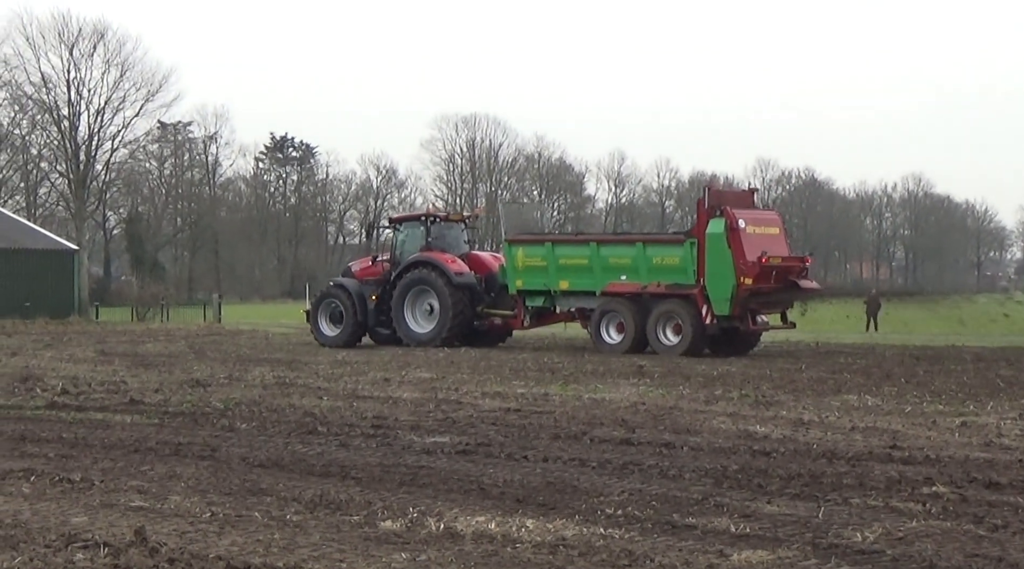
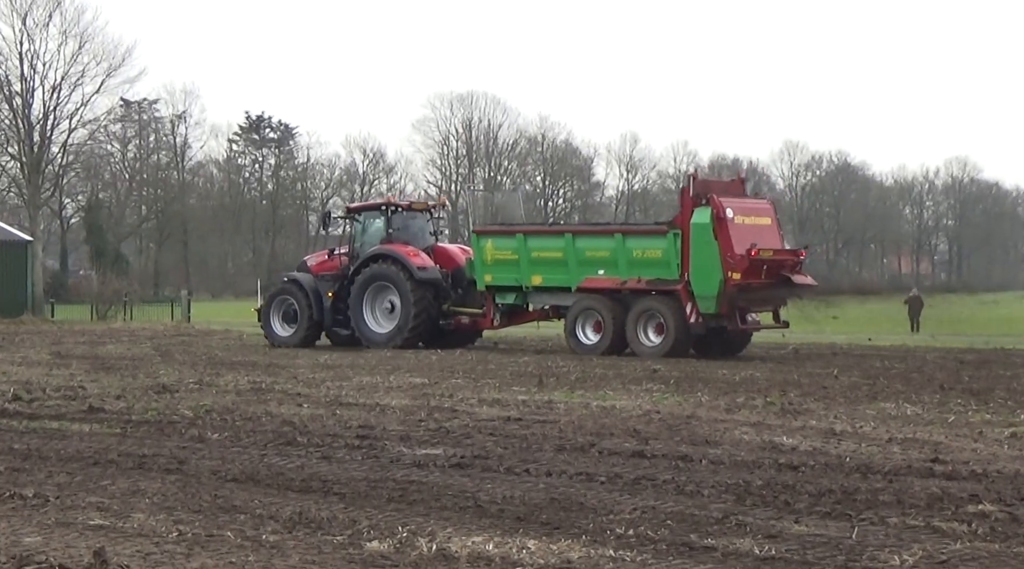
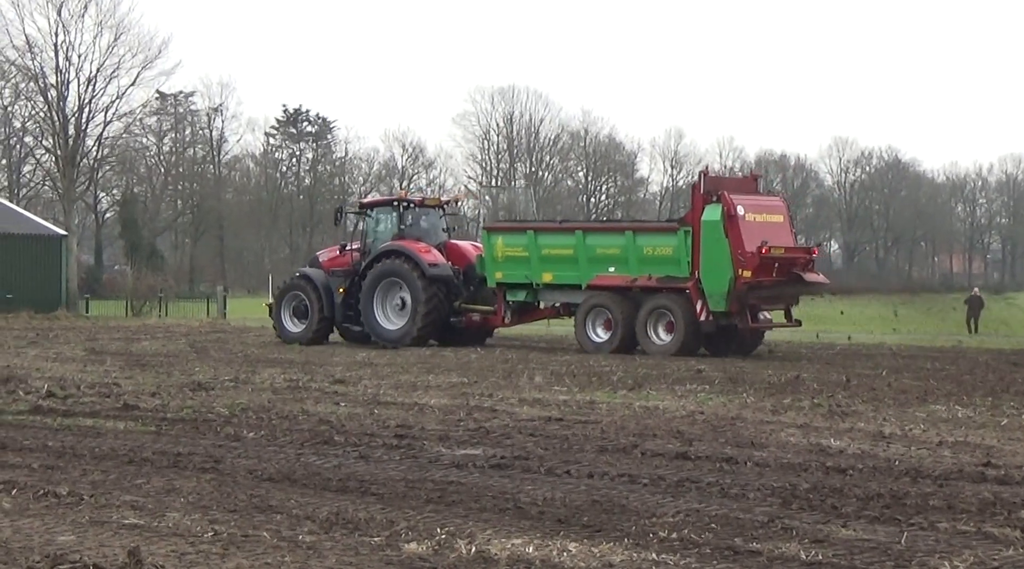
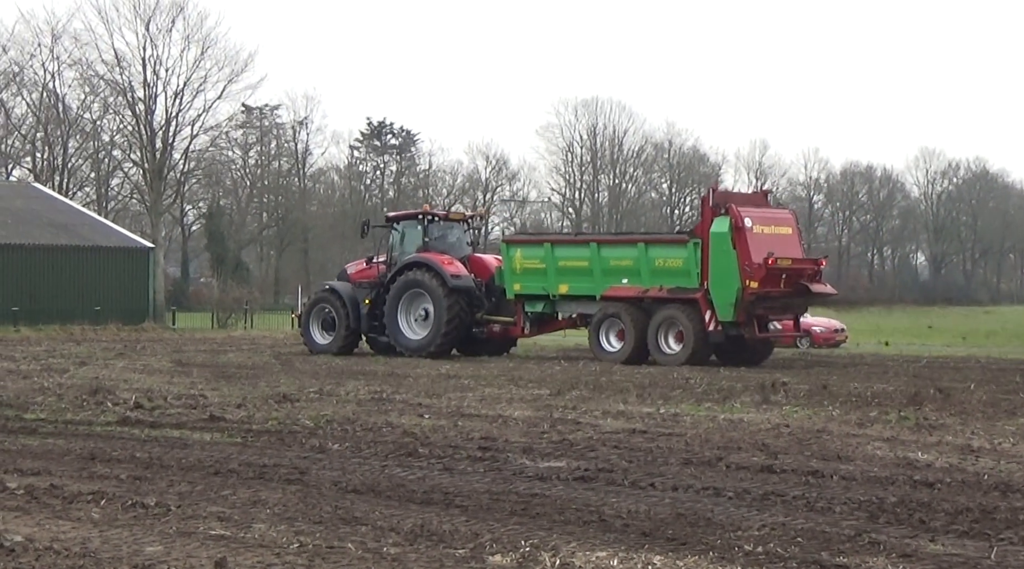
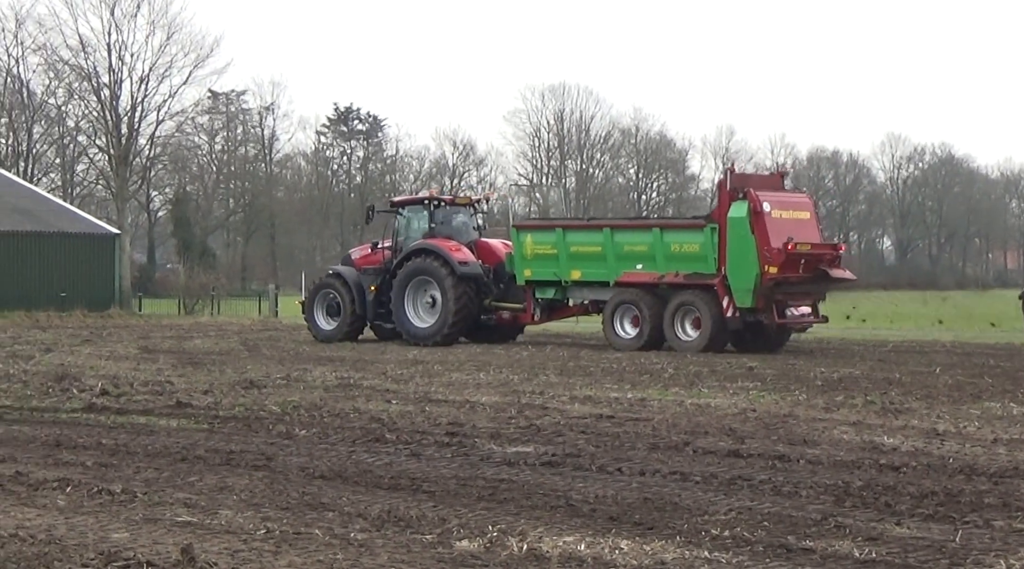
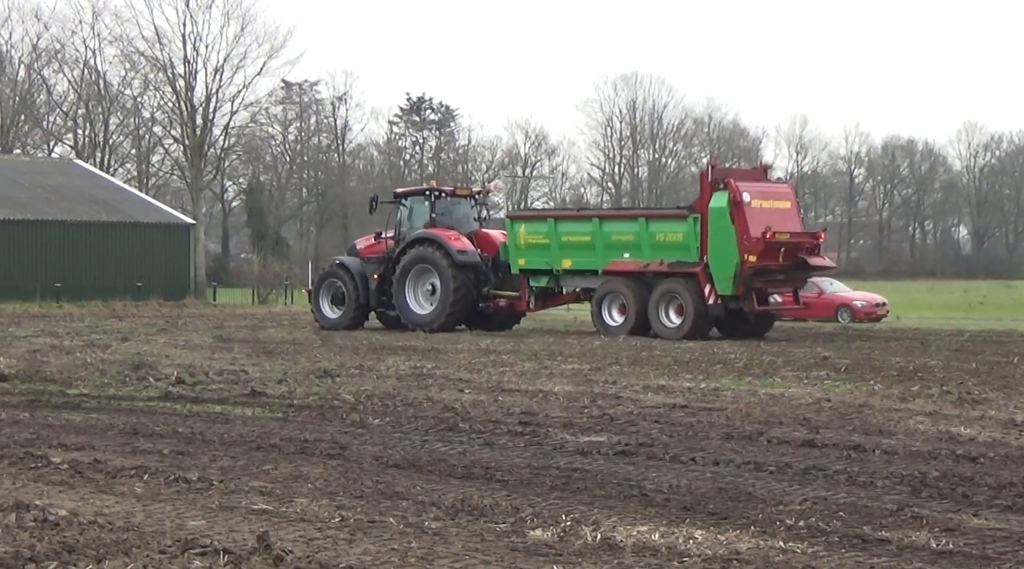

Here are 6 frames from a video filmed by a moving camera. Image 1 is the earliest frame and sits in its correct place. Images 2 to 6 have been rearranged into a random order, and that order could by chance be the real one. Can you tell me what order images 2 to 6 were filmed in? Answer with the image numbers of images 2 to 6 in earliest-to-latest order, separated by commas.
2, 3, 5, 4, 6
